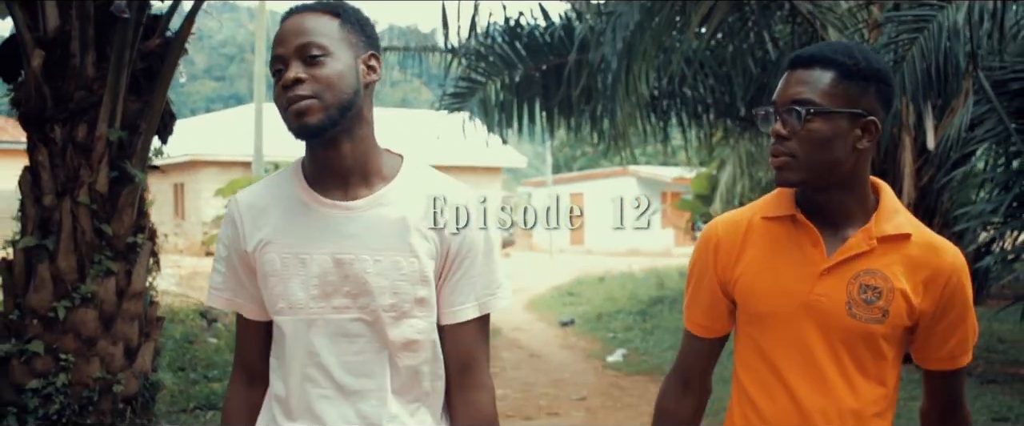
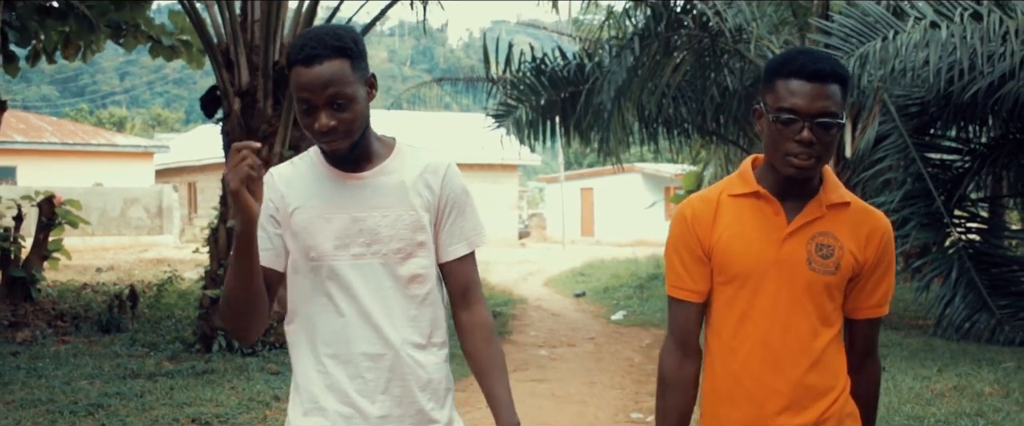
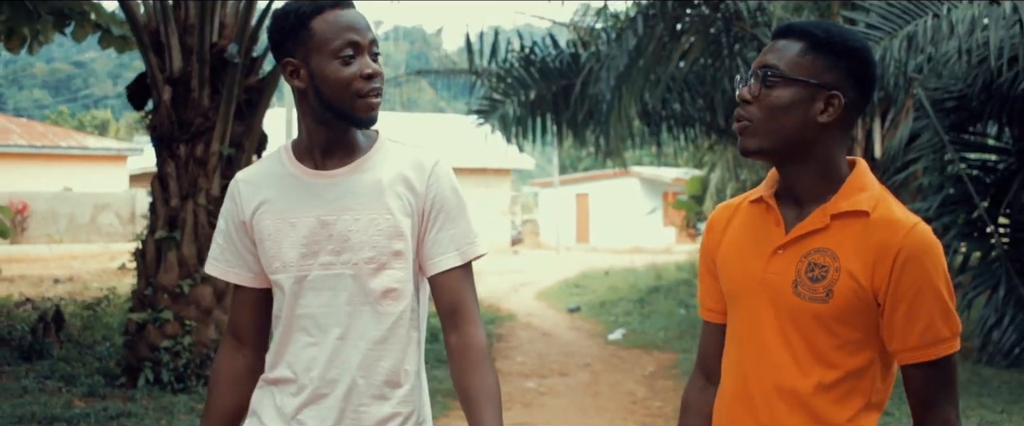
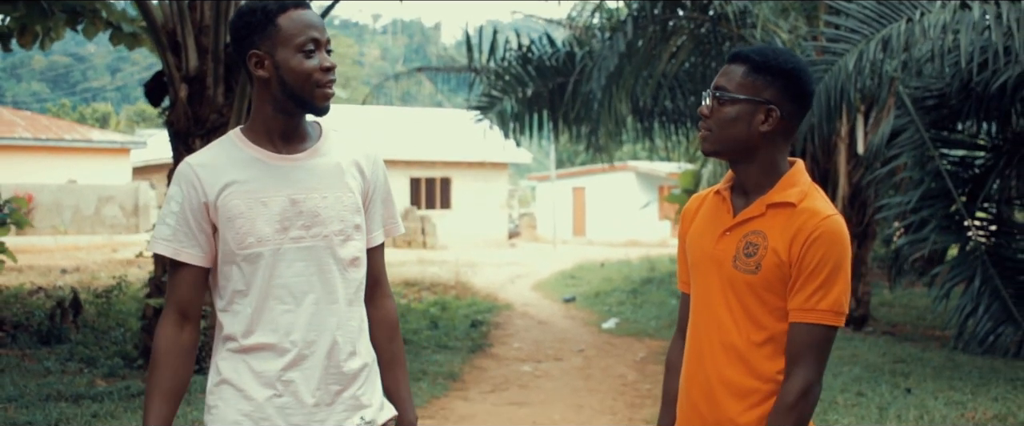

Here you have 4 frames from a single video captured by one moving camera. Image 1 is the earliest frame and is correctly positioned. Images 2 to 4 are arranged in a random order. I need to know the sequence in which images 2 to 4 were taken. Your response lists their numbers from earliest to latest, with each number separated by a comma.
3, 4, 2
